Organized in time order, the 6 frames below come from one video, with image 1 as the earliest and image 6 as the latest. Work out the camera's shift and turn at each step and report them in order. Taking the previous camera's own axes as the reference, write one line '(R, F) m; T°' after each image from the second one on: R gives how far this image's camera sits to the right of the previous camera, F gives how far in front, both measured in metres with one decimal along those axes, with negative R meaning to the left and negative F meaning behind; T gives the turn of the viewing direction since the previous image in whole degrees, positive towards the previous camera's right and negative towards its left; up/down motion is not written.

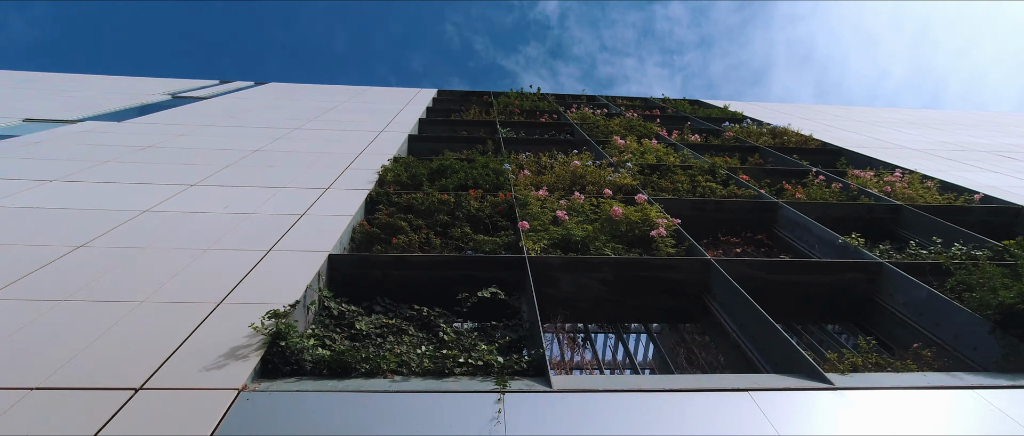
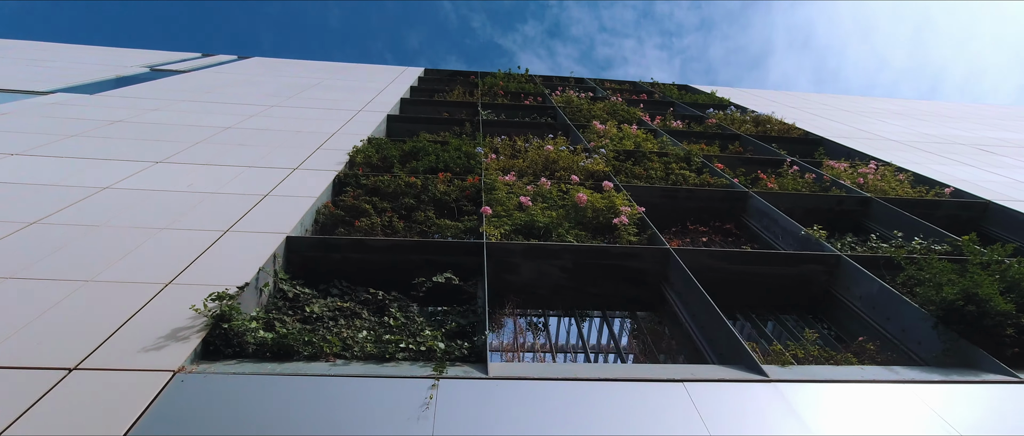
(+0.2, 0.0) m; 0°
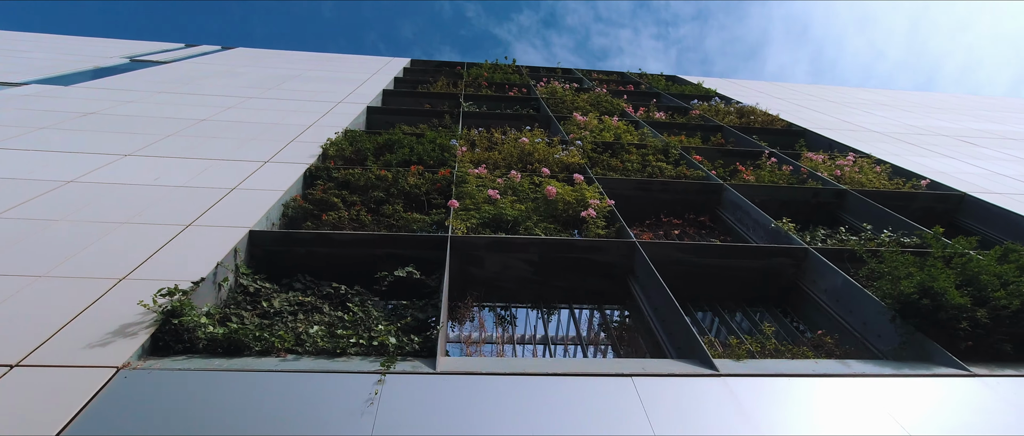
(+0.2, 0.0) m; 0°
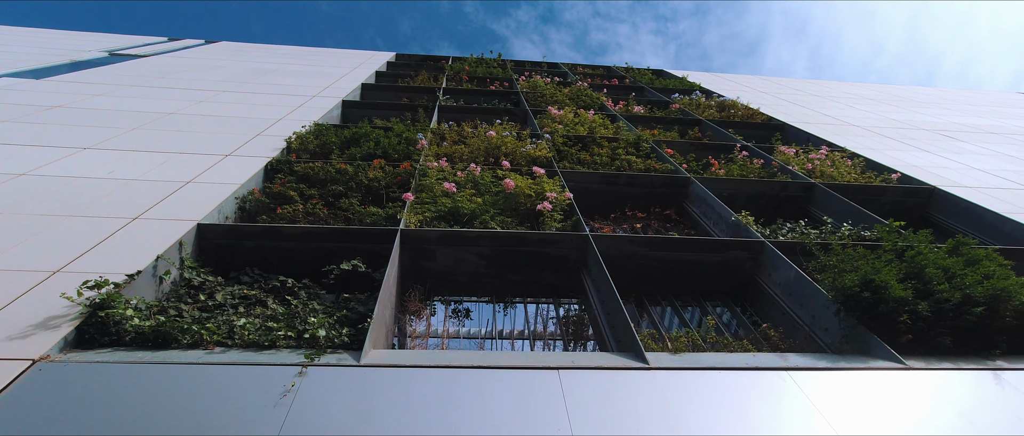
(+0.3, 0.0) m; 0°
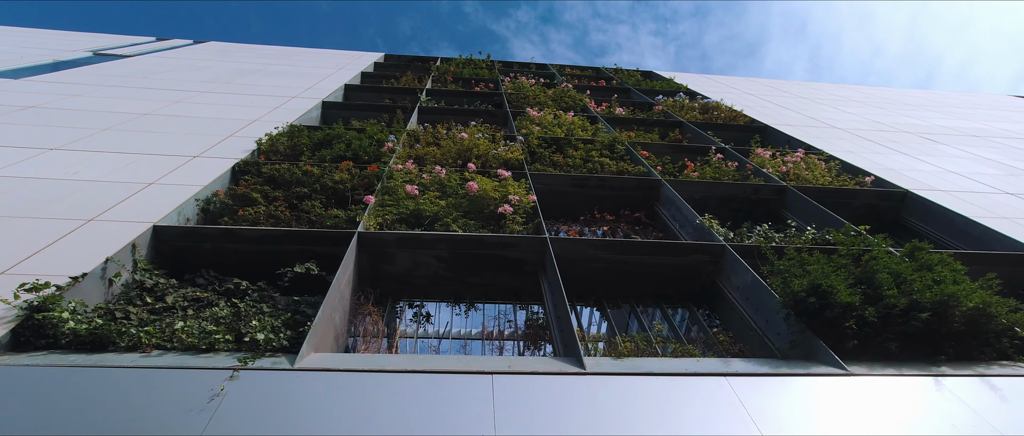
(+0.3, 0.0) m; 0°
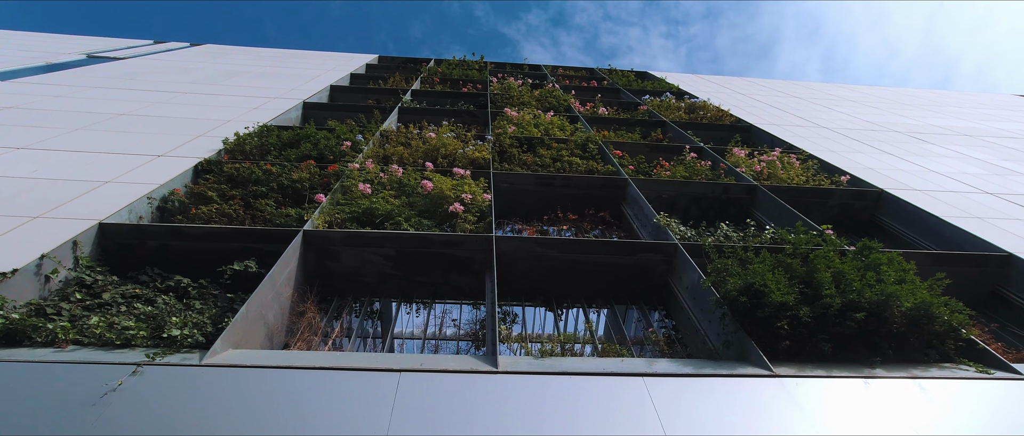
(+0.4, 0.0) m; -1°
